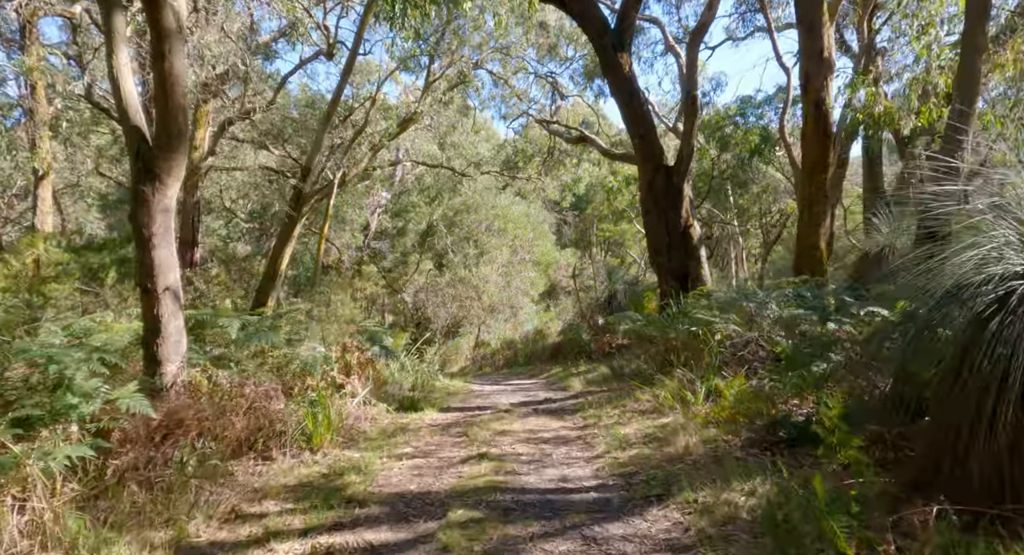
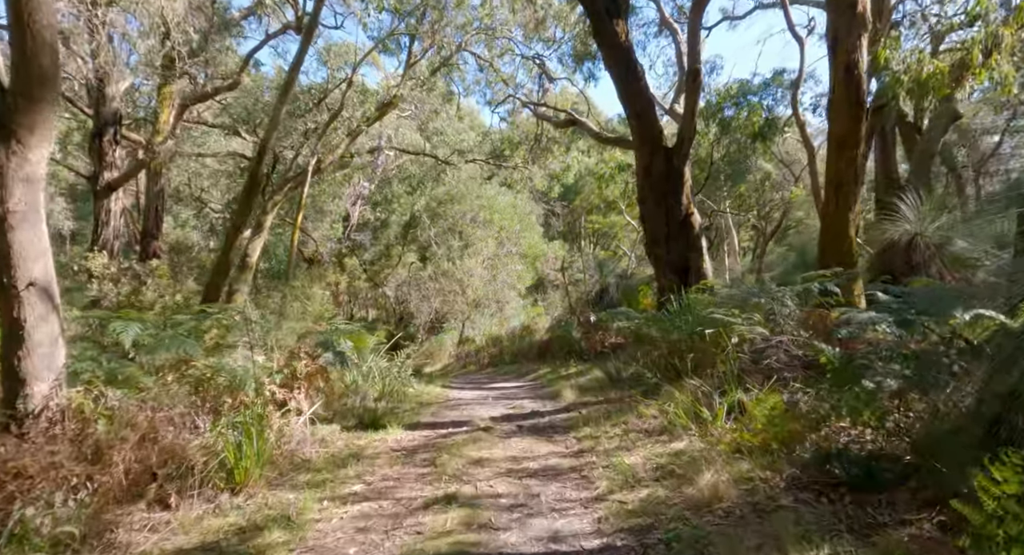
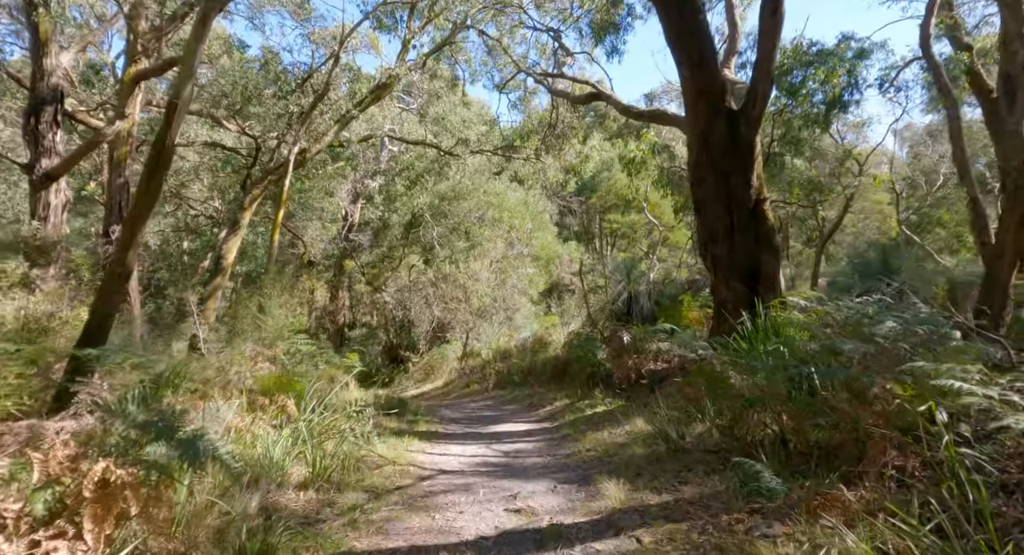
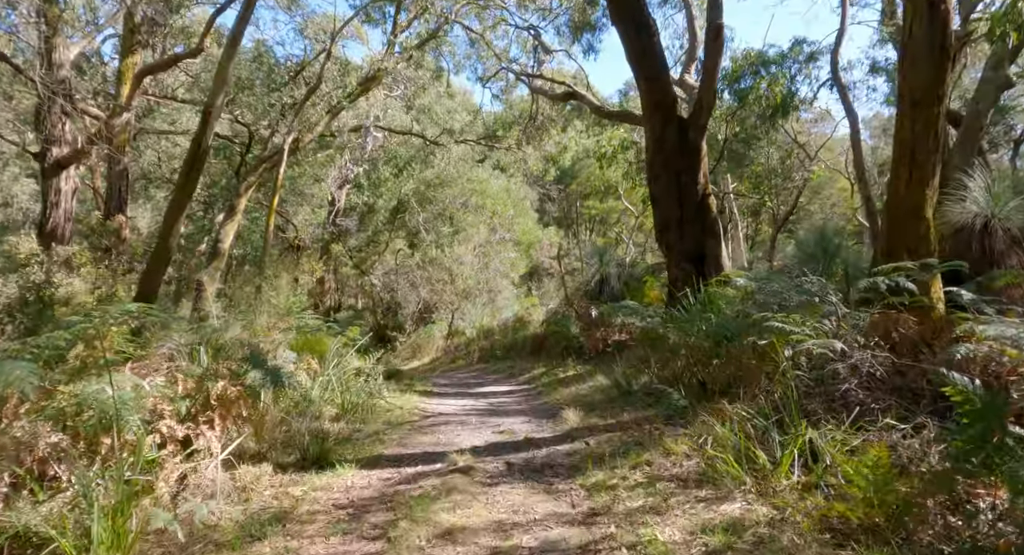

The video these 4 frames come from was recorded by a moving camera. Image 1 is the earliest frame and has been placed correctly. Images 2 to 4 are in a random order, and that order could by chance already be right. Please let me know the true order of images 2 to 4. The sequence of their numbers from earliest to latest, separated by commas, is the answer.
2, 4, 3
